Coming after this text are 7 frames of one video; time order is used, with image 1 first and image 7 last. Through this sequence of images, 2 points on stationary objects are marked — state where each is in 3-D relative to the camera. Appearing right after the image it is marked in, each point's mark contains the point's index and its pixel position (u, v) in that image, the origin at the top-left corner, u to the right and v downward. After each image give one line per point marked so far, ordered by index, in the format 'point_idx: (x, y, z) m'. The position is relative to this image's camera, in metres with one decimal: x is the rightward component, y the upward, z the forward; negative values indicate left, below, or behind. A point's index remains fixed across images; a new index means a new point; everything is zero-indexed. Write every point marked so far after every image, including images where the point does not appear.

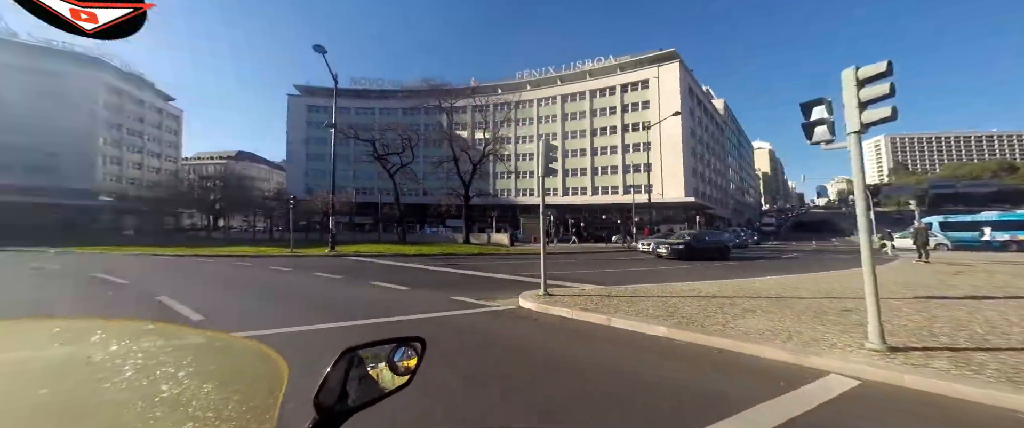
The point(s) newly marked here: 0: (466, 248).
0: (-2.3, -1.7, +19.8) m
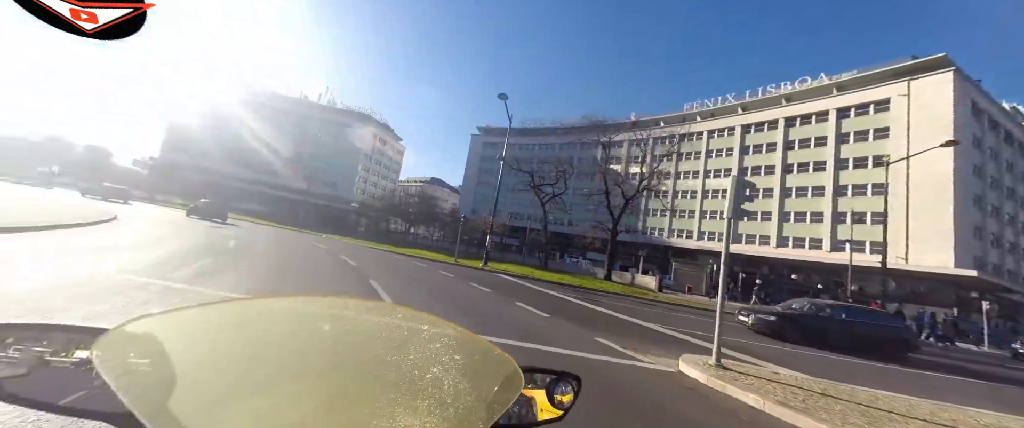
0: (+4.8, -3.5, +18.8) m
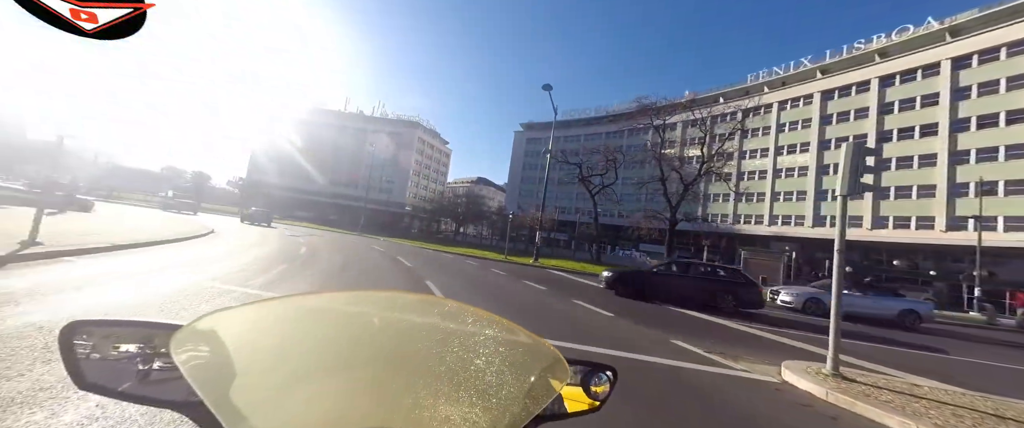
0: (+7.2, -3.0, +17.8) m
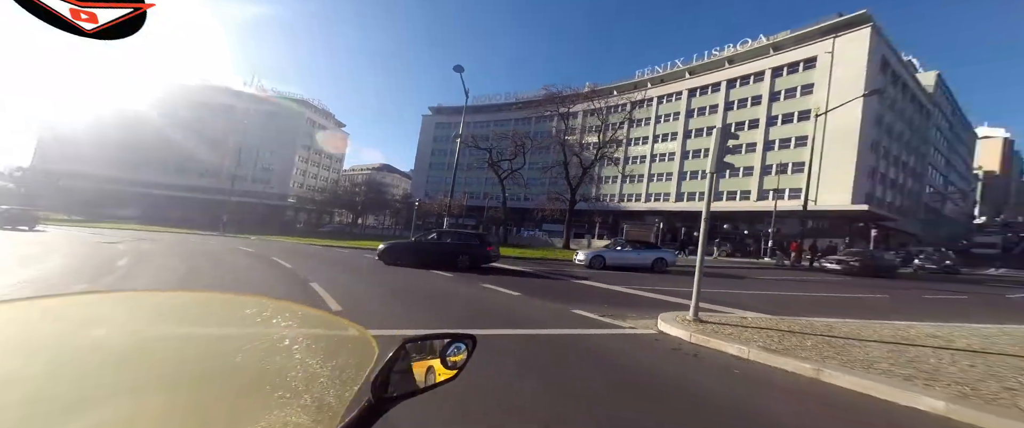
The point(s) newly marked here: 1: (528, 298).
0: (+3.0, -2.1, +19.3) m
1: (+0.3, -1.6, +7.2) m
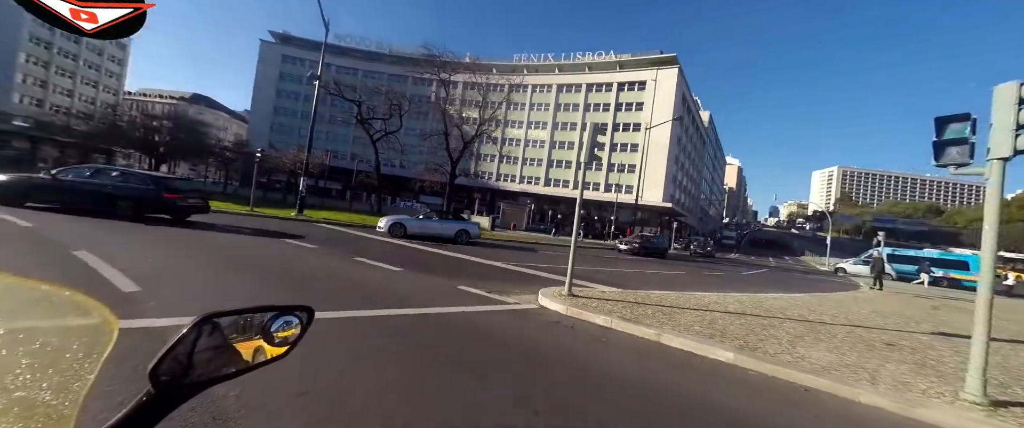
0: (-3.8, -0.6, +19.4) m
1: (-2.0, -1.1, +7.2) m
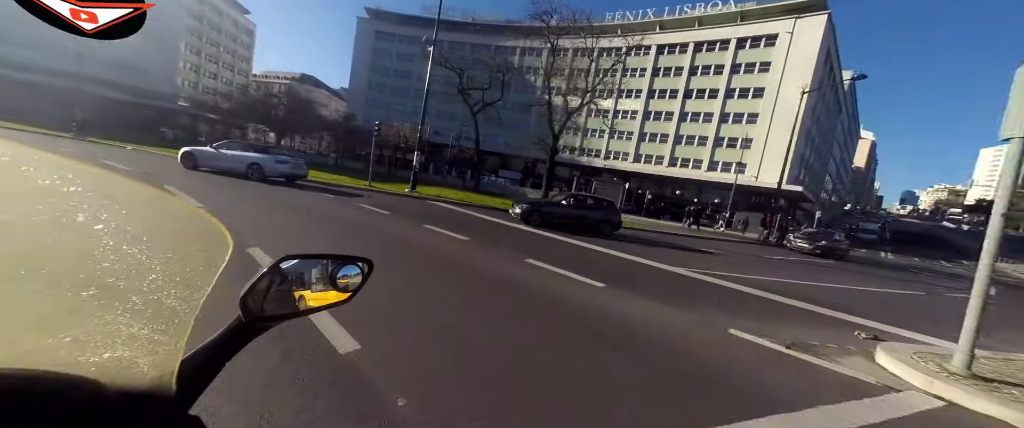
0: (+0.9, +0.4, +18.7) m
1: (+0.4, -0.8, +6.5) m
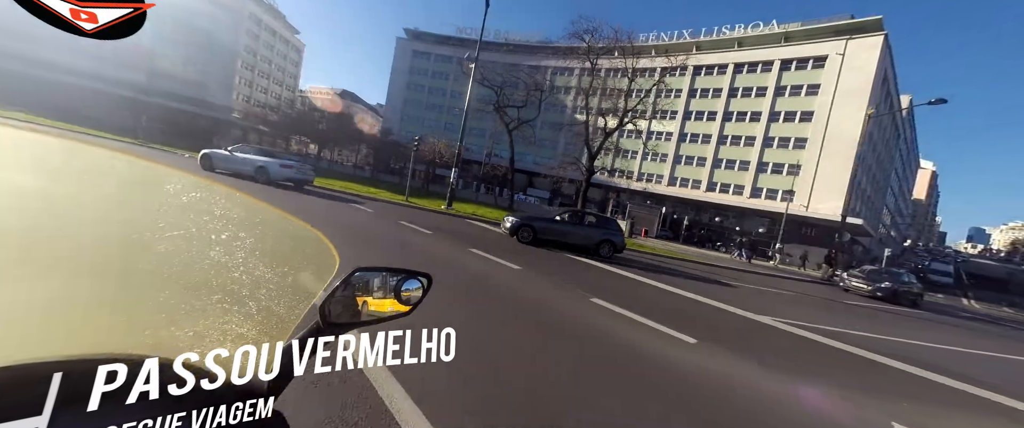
0: (+2.5, -0.6, +18.0) m
1: (+1.1, -1.3, +5.8) m
